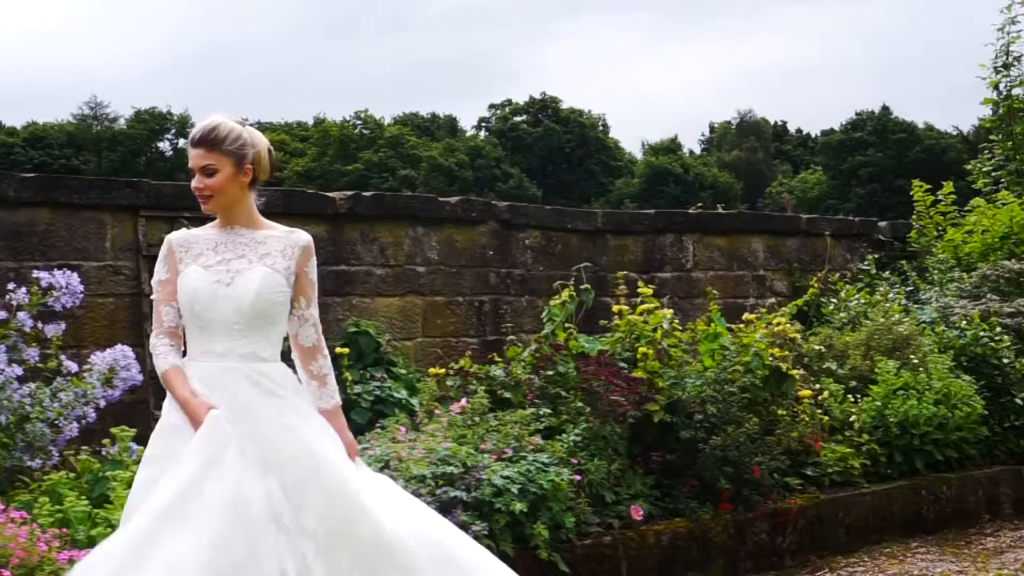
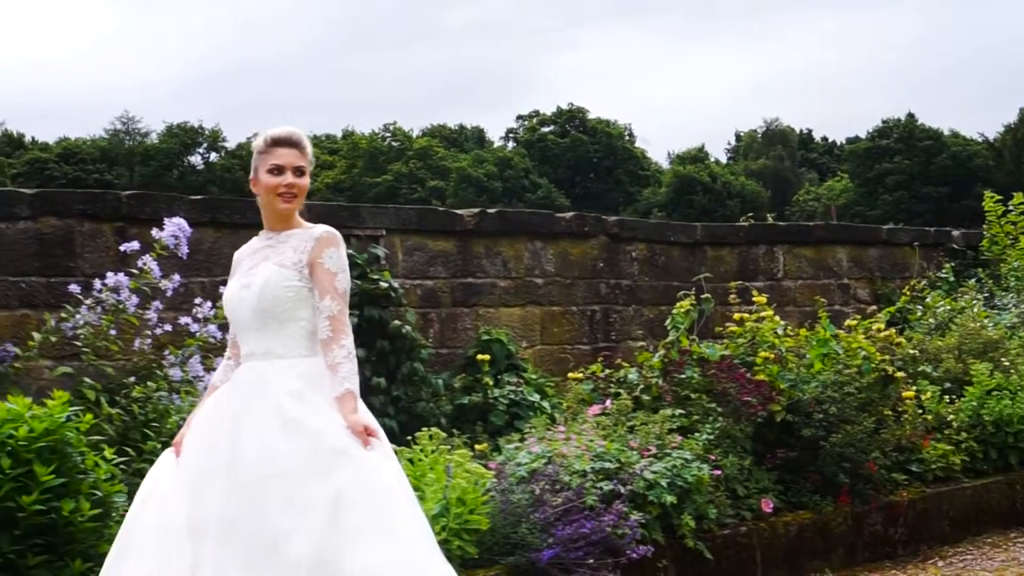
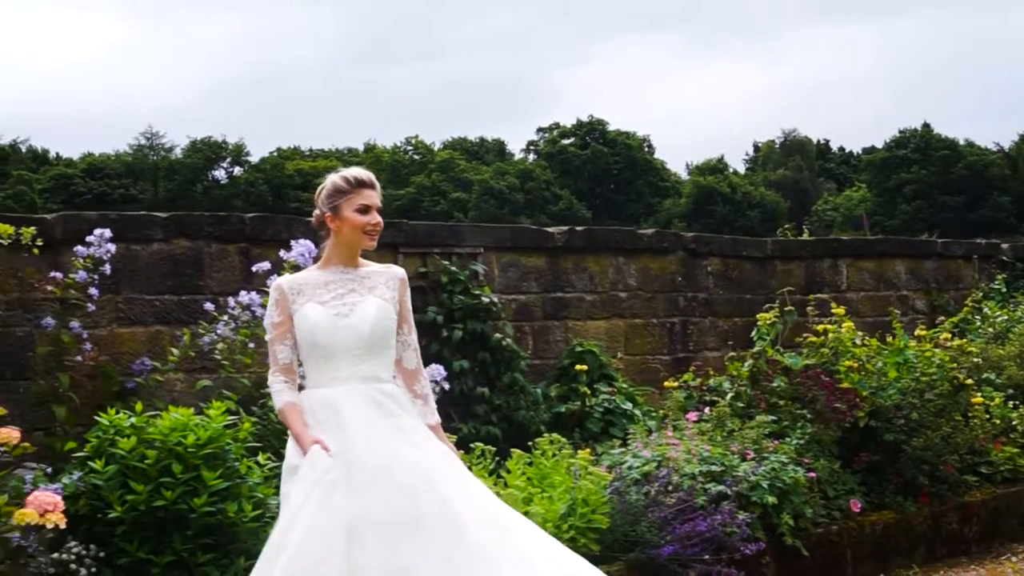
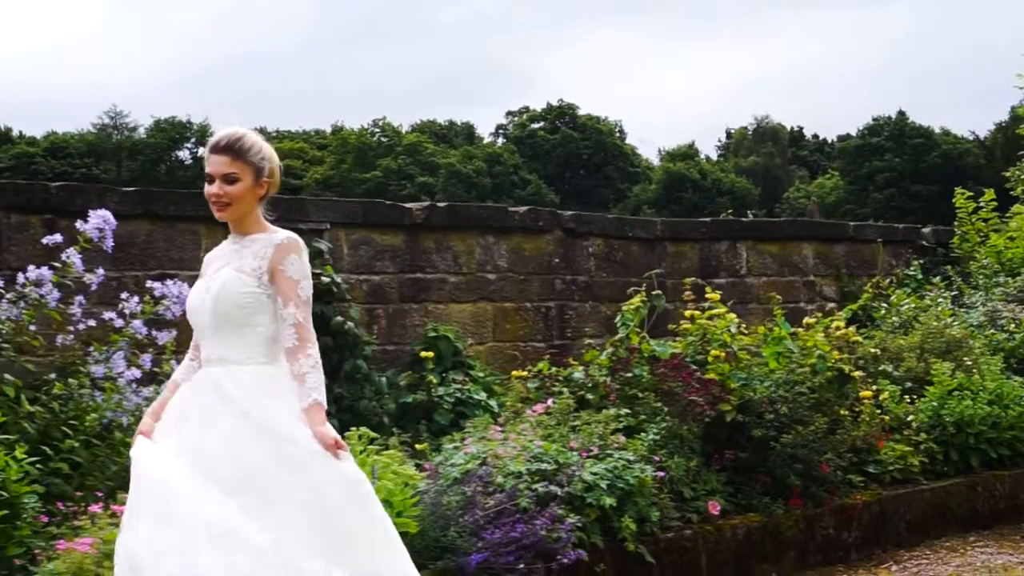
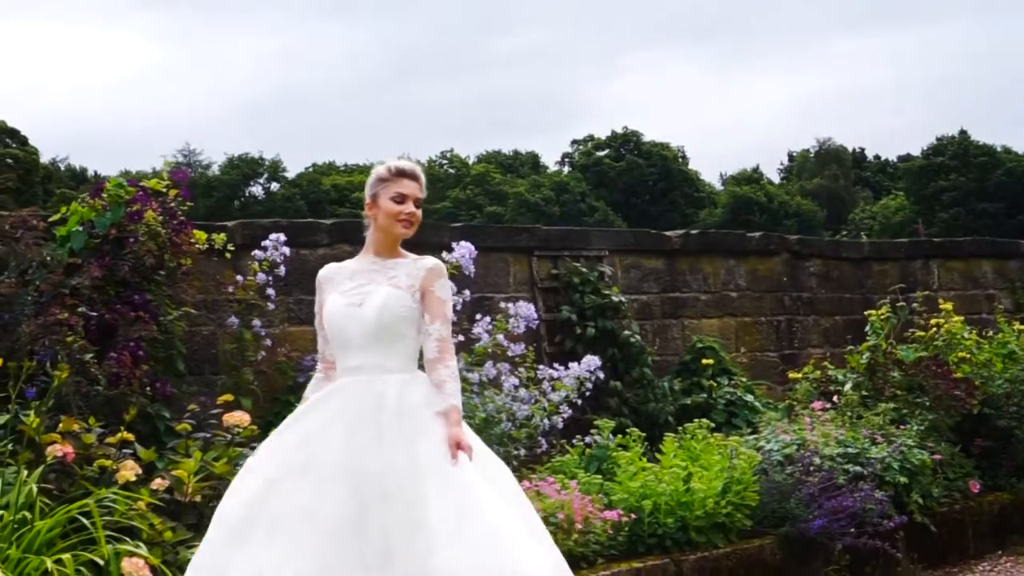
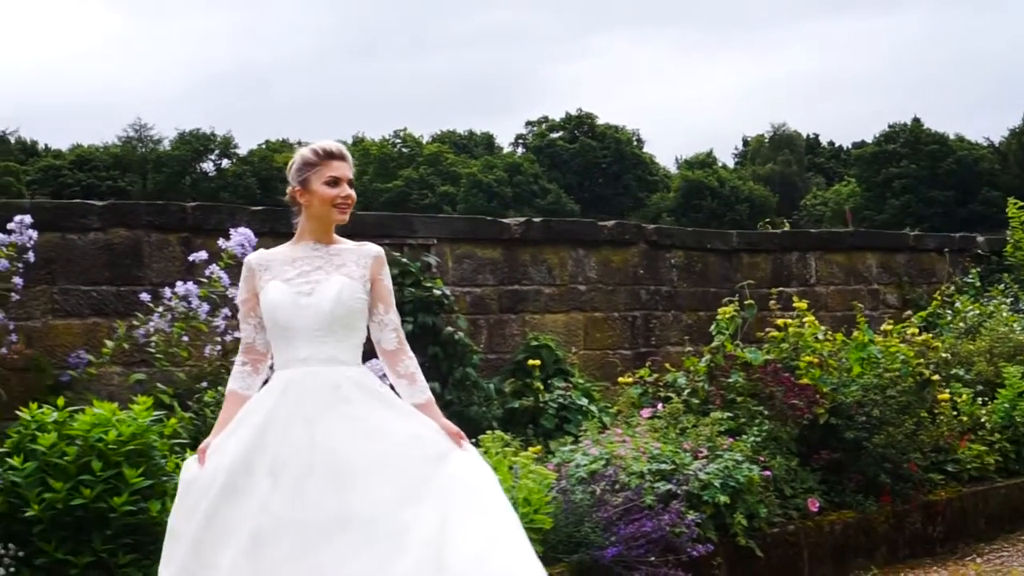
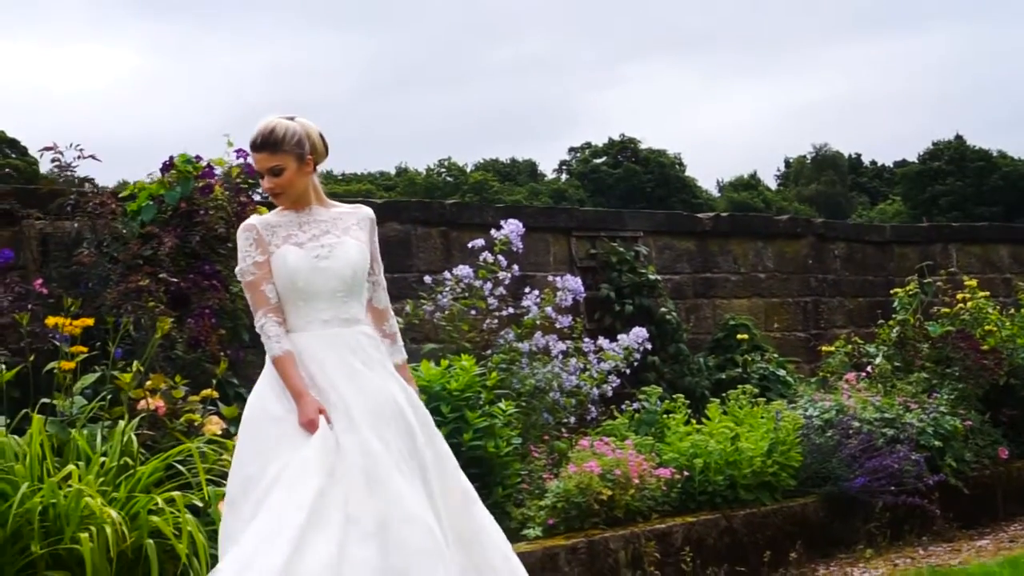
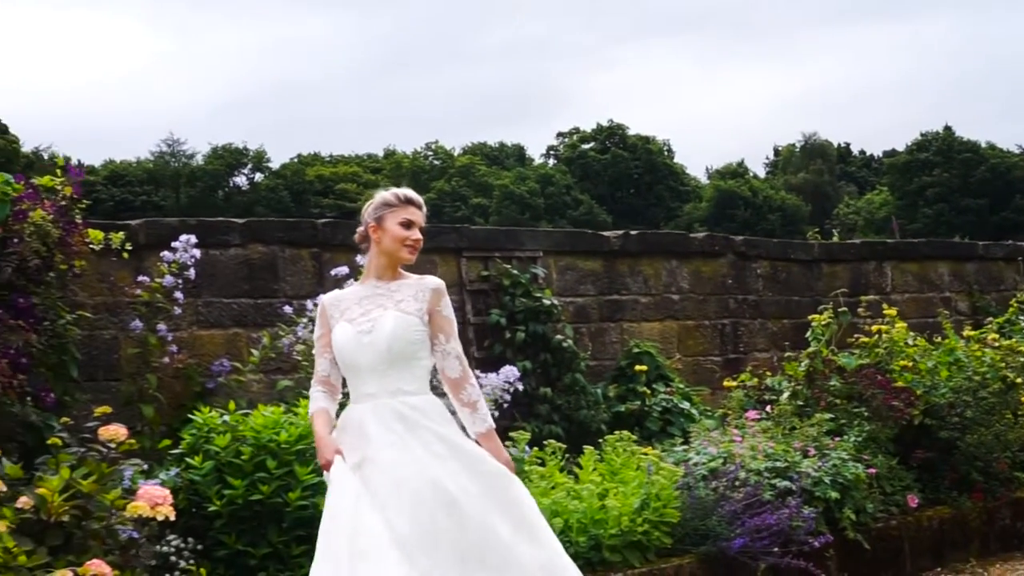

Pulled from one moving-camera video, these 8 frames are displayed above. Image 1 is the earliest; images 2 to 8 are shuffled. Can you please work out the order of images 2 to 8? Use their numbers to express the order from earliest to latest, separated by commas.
4, 2, 6, 3, 8, 5, 7
